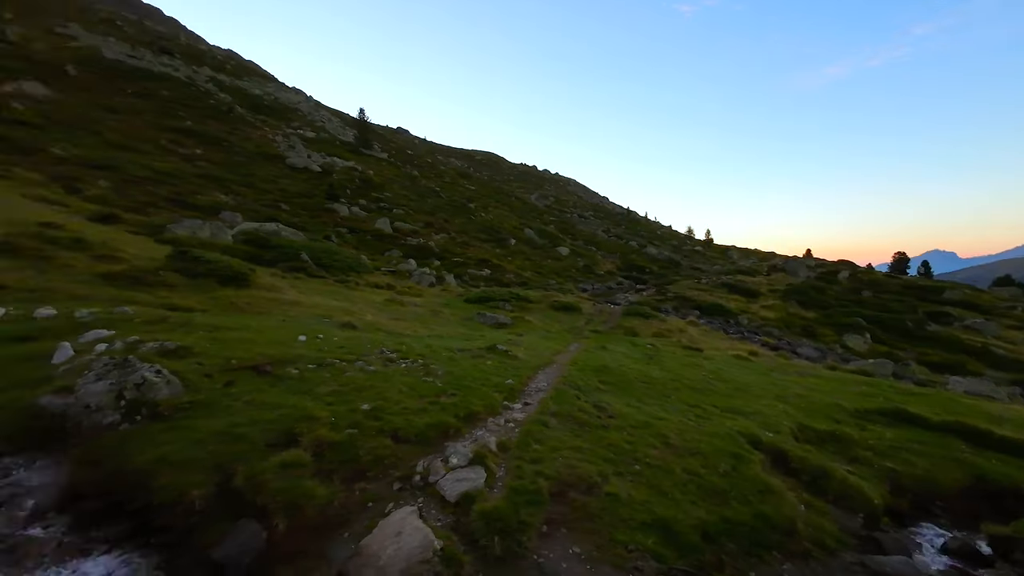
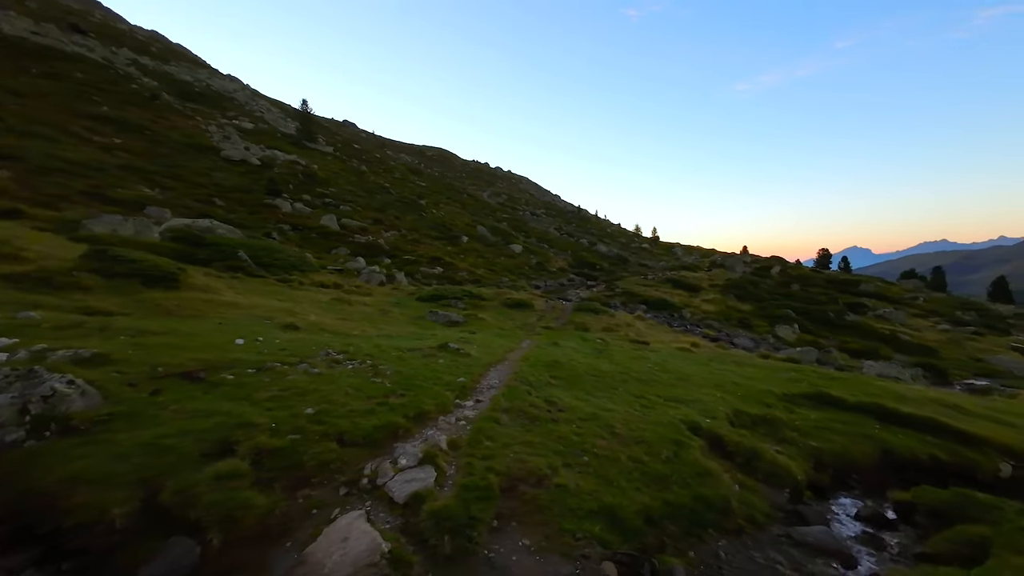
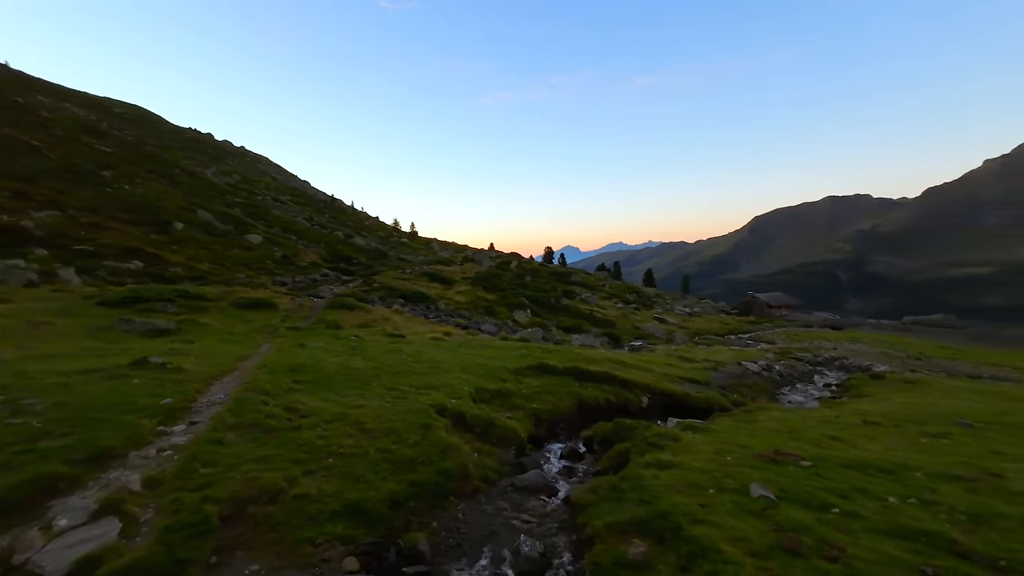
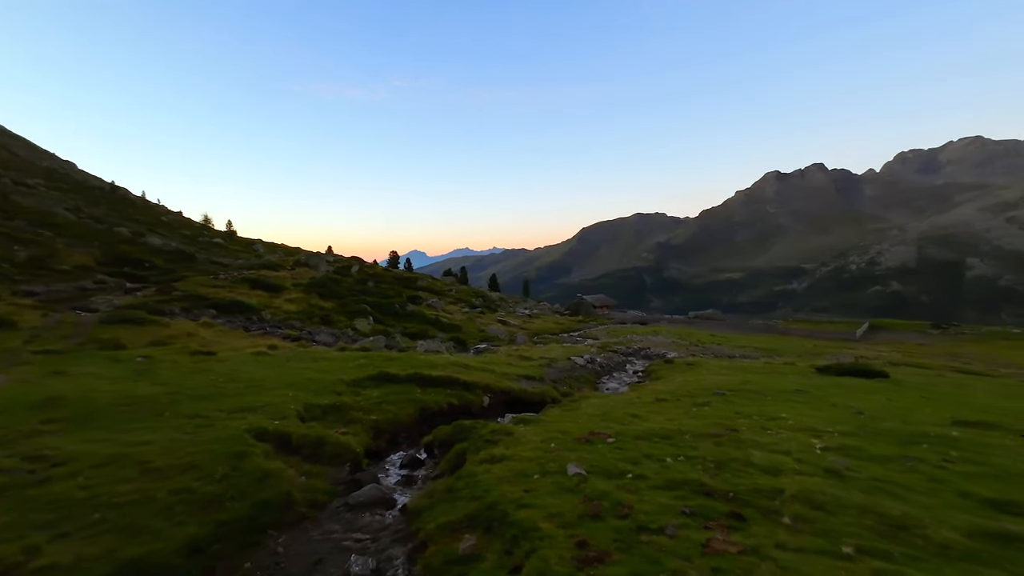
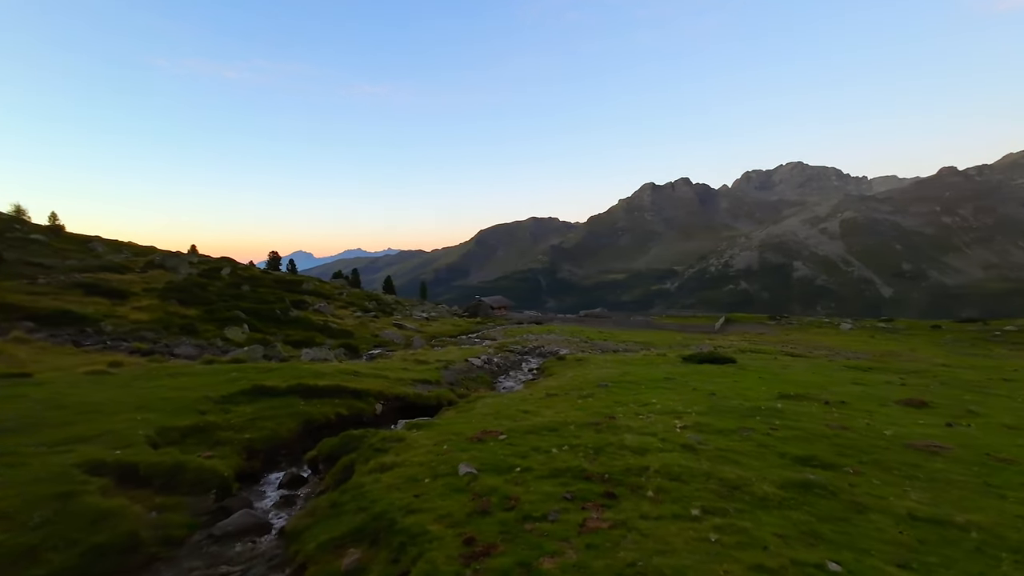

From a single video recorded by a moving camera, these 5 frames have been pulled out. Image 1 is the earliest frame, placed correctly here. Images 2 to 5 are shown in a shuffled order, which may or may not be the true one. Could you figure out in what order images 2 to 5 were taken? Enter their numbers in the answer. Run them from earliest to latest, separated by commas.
2, 3, 4, 5
